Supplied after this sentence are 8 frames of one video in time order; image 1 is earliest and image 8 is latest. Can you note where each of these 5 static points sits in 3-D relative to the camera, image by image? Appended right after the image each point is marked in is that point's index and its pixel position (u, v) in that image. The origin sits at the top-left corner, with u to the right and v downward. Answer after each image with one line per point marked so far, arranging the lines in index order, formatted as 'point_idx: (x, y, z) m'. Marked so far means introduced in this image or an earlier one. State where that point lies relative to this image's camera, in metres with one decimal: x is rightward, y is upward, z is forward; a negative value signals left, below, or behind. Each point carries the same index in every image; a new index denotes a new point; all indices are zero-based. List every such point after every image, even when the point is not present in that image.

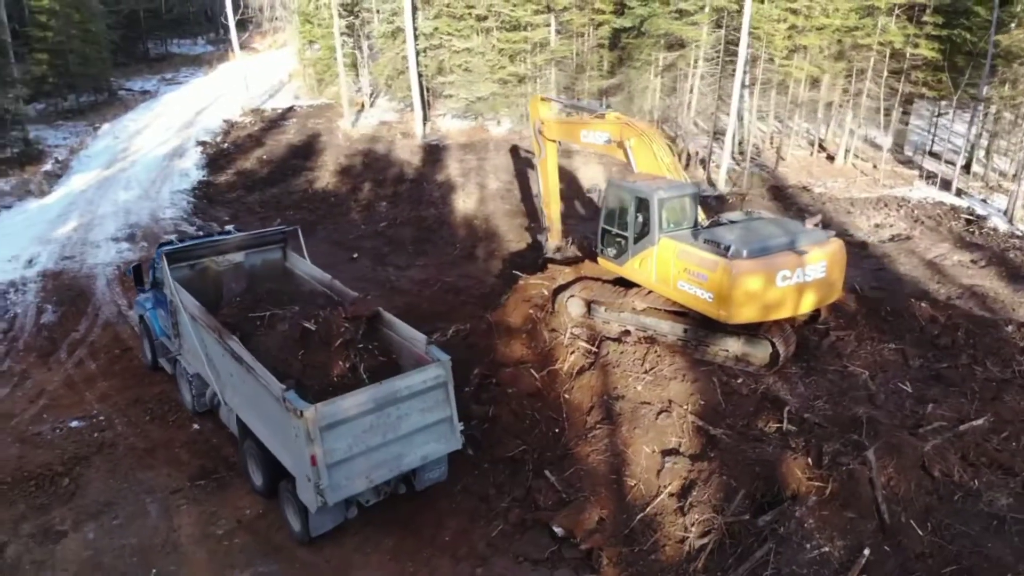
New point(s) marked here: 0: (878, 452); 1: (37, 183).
0: (+3.0, -1.4, +7.0) m
1: (-9.9, +2.1, +17.4) m
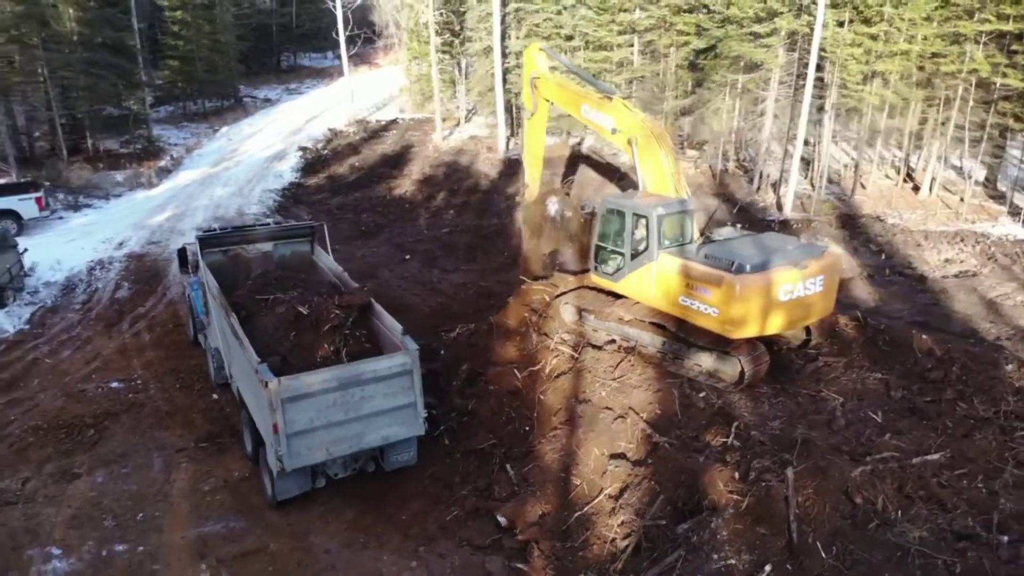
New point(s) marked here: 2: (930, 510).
0: (+2.3, -1.5, +7.0) m
1: (-8.4, +2.5, +19.3) m
2: (+3.3, -1.7, +6.6) m
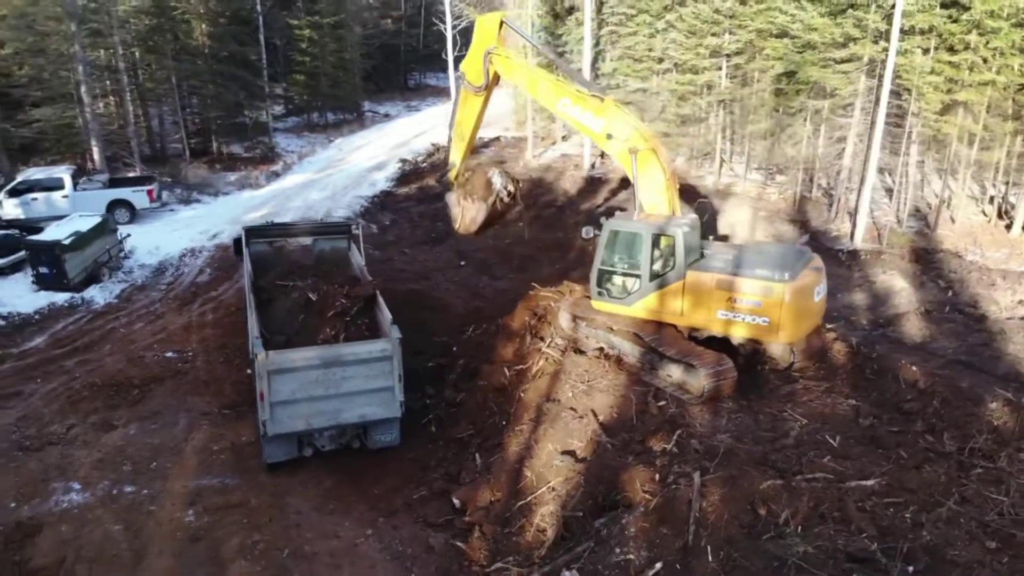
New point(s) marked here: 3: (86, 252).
0: (+1.7, -1.6, +7.2) m
1: (-6.5, +2.8, +21.2) m
2: (+2.5, -1.9, +6.6) m
3: (-7.3, +0.6, +14.3) m
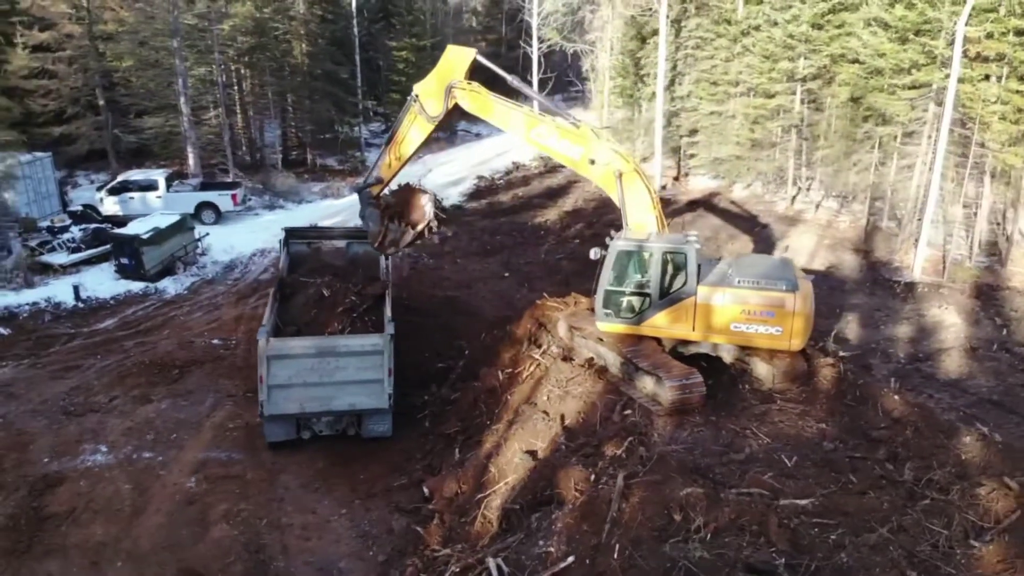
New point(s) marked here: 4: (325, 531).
0: (+1.1, -1.7, +7.4) m
1: (-4.7, +2.7, +22.6) m
2: (+1.9, -2.0, +6.7) m
3: (-6.6, +0.8, +15.8) m
4: (-2.0, -2.5, +8.8) m
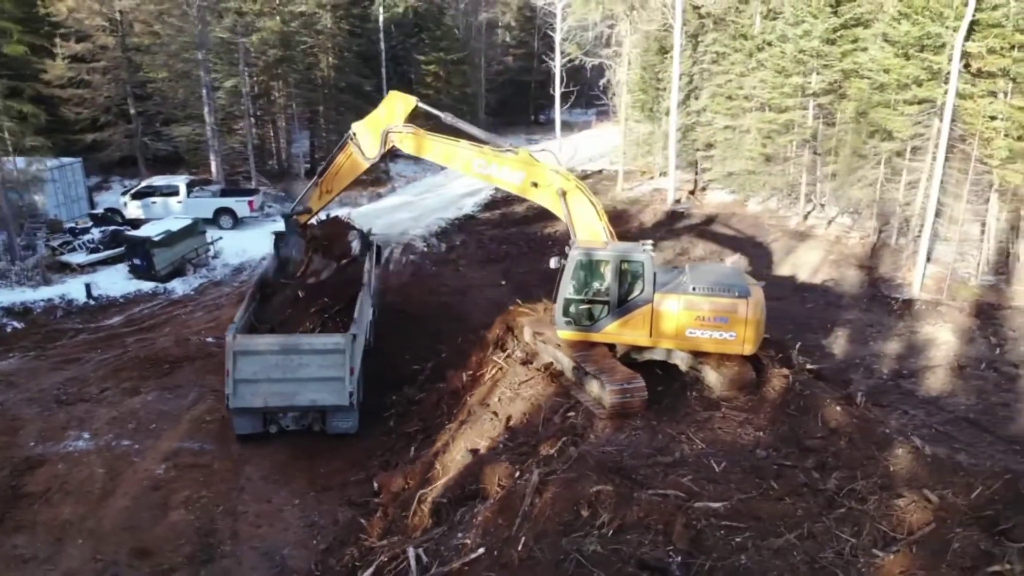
0: (+0.4, -1.7, +7.6) m
1: (-4.3, +2.5, +23.2) m
2: (+1.1, -2.0, +6.9) m
3: (-6.7, +0.8, +16.5) m
4: (-2.6, -2.5, +9.2) m
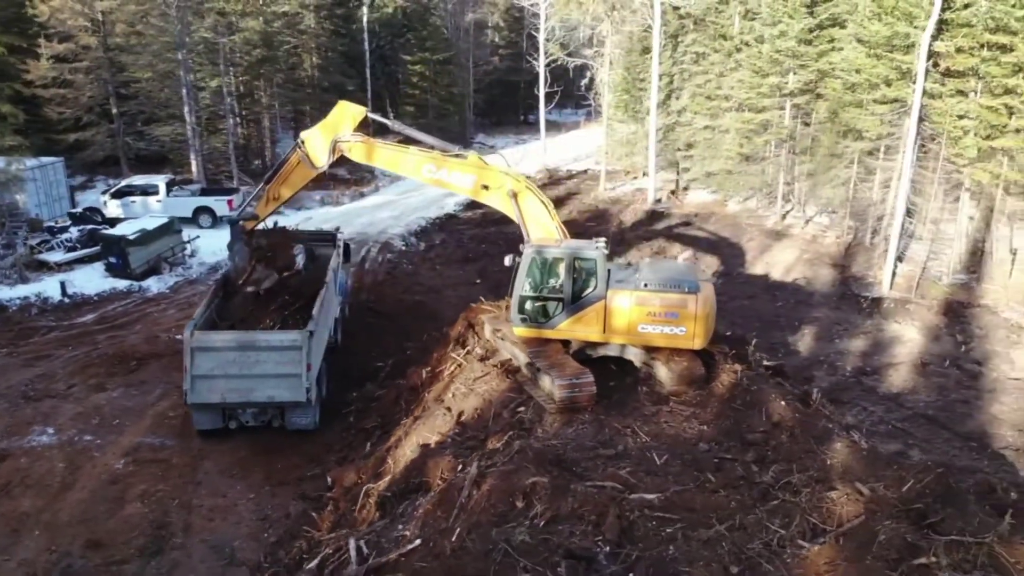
0: (-0.2, -1.7, +7.7) m
1: (-4.8, +2.5, +23.3) m
2: (+0.5, -2.0, +7.0) m
3: (-7.2, +0.8, +16.6) m
4: (-3.1, -2.5, +9.3) m
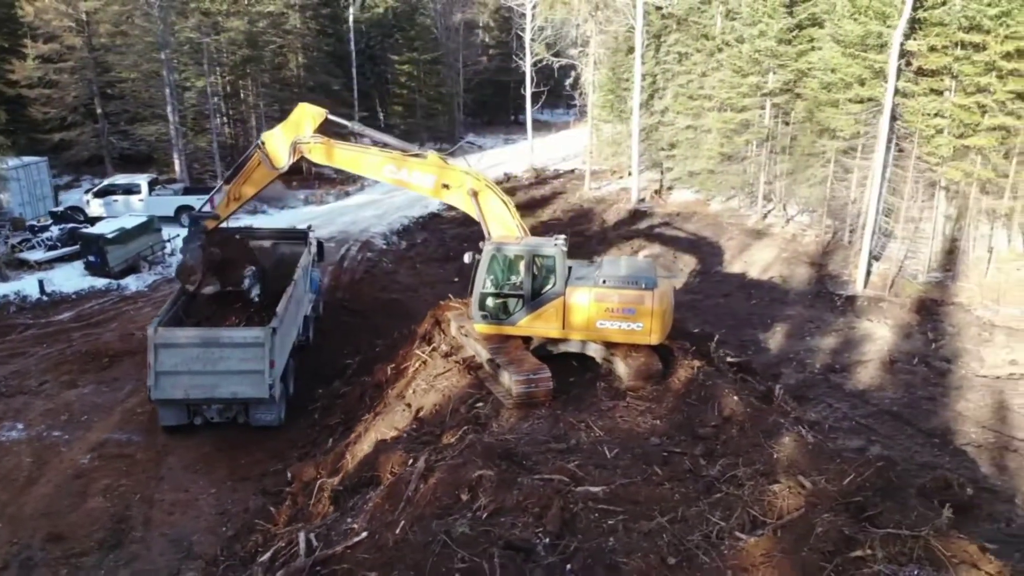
0: (-0.6, -1.7, +7.8) m
1: (-5.3, +2.6, +23.4) m
2: (+0.1, -2.0, +7.1) m
3: (-7.6, +0.8, +16.7) m
4: (-3.6, -2.5, +9.4) m
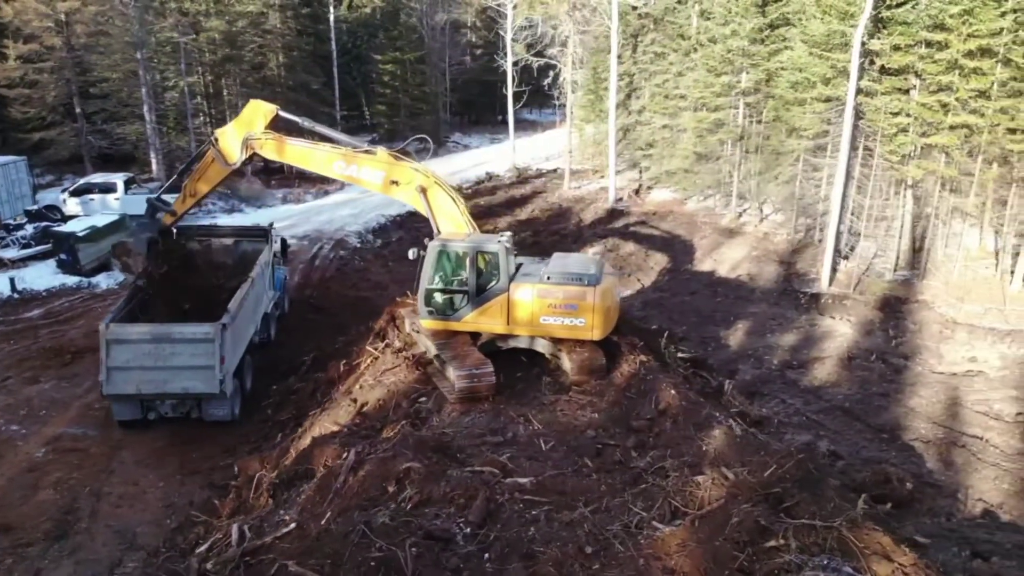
0: (-1.3, -1.6, +7.9) m
1: (-5.9, +2.6, +23.6) m
2: (-0.6, -1.9, +7.2) m
3: (-8.3, +0.9, +16.9) m
4: (-4.3, -2.4, +9.5) m
